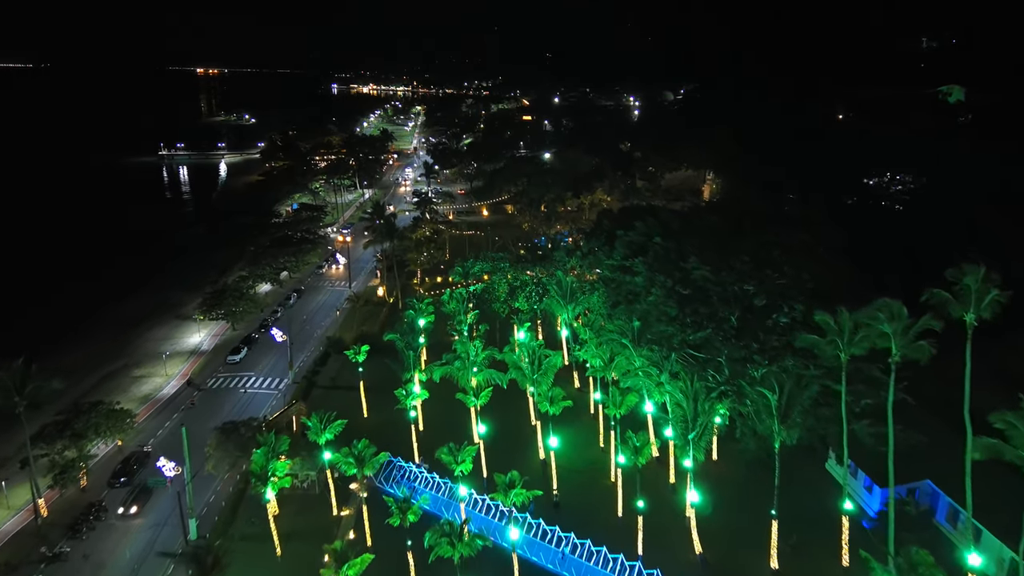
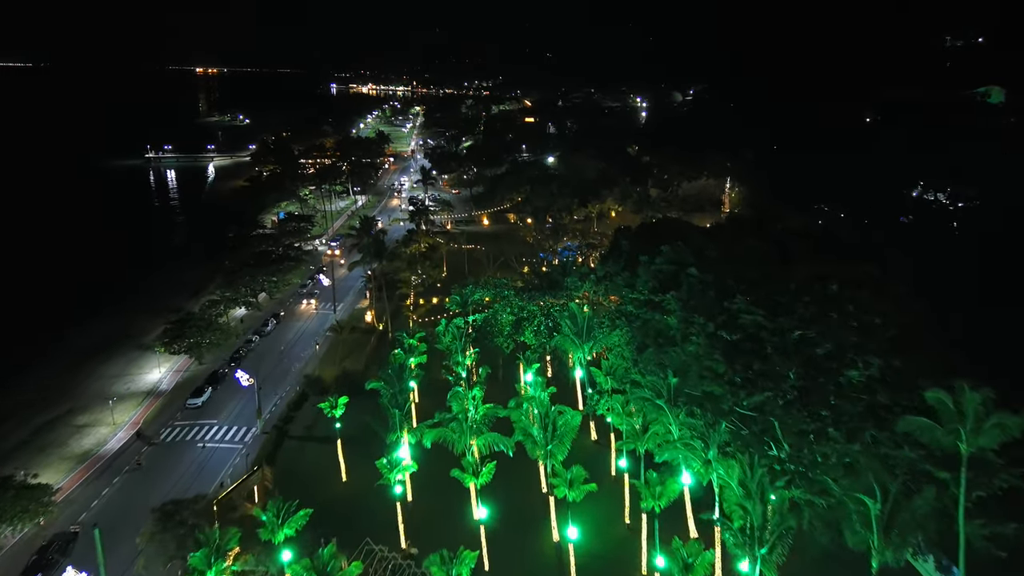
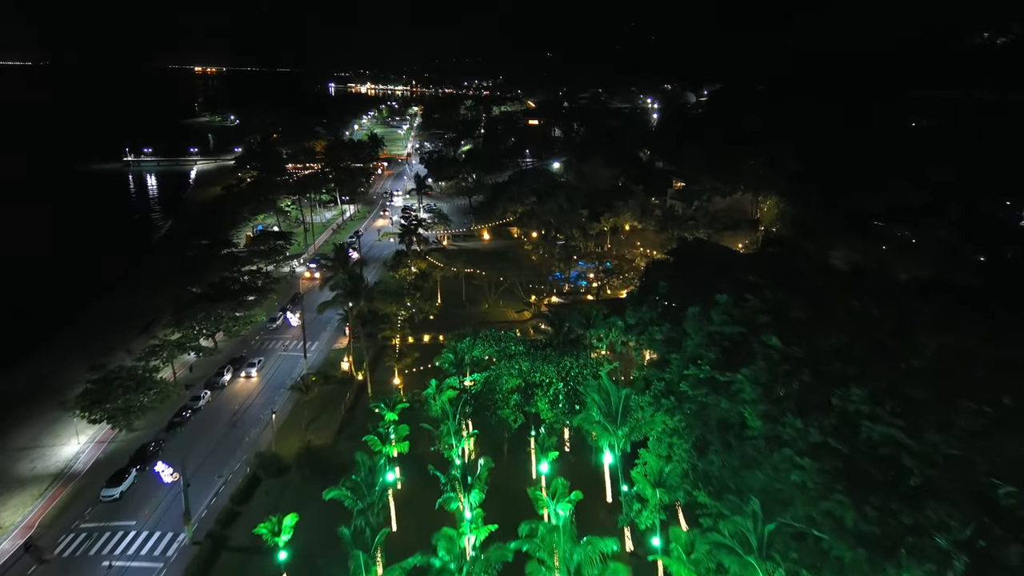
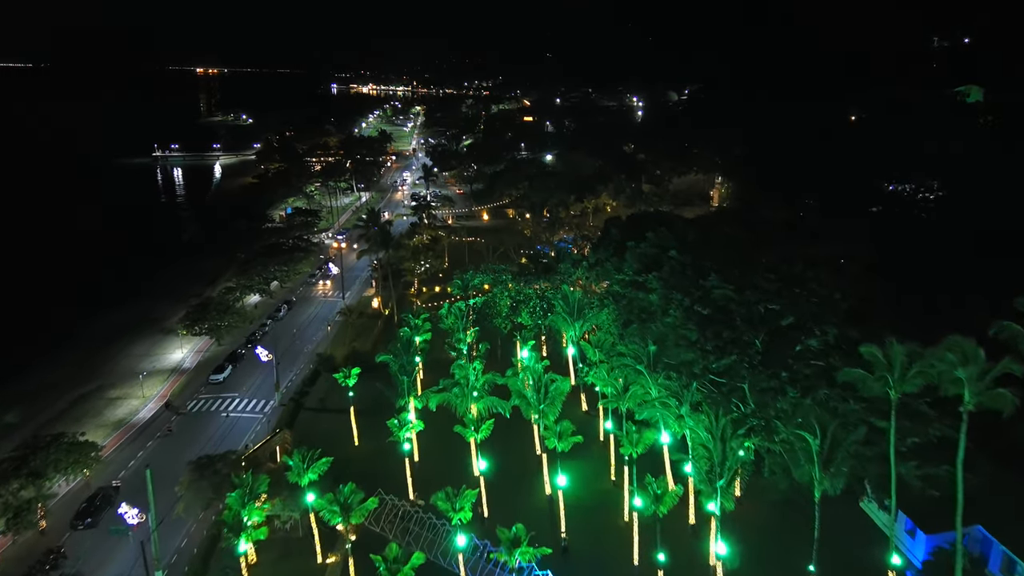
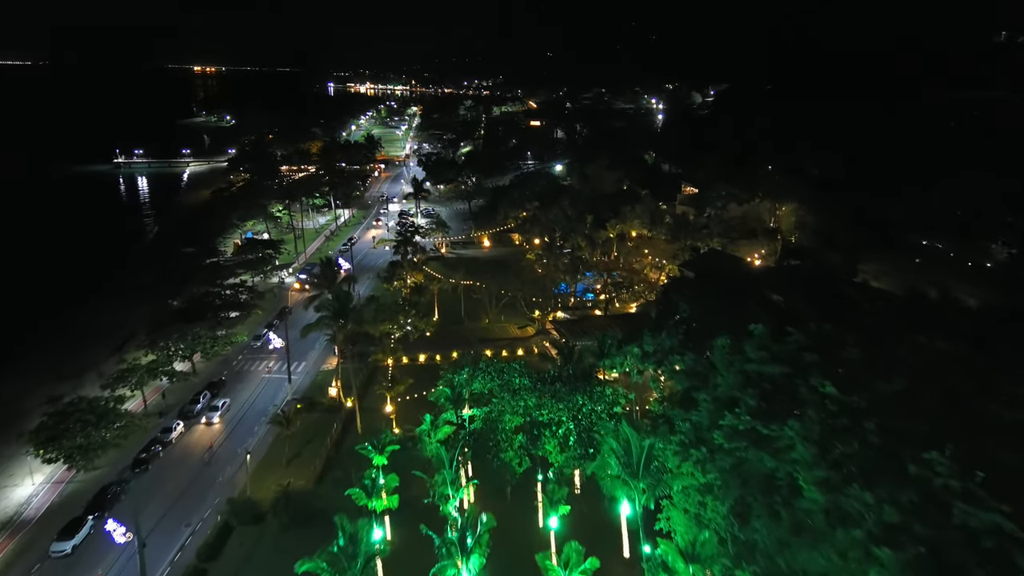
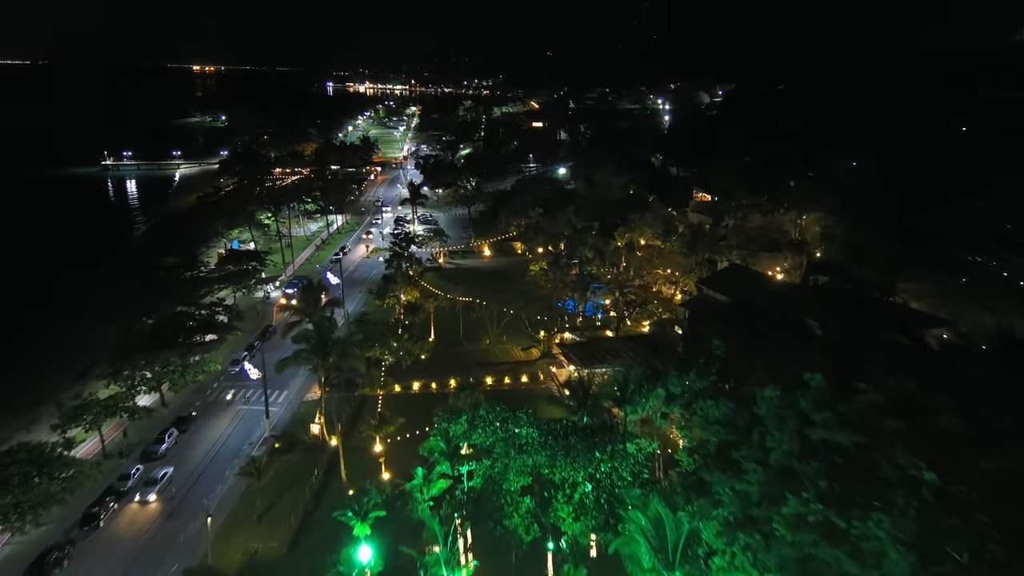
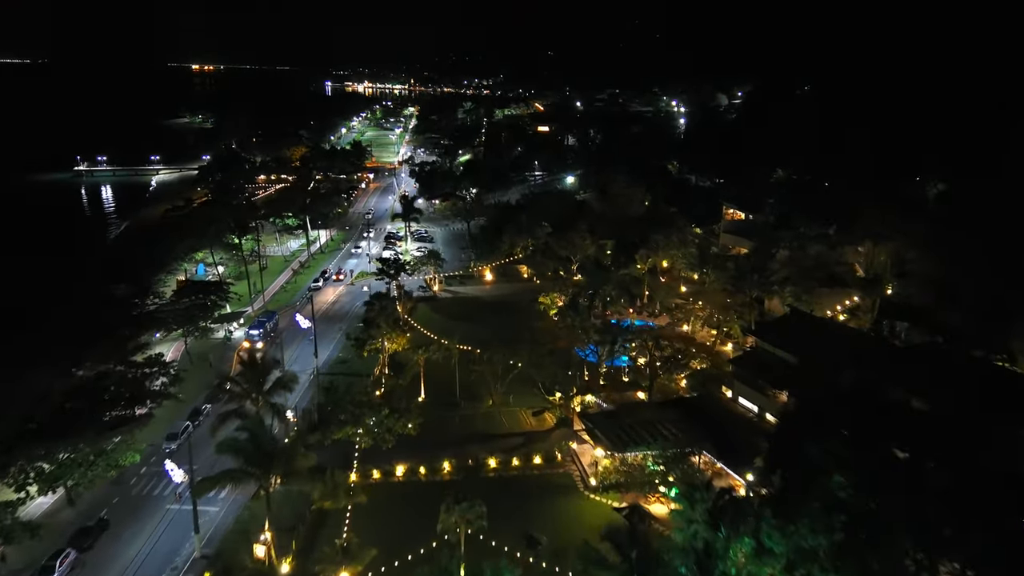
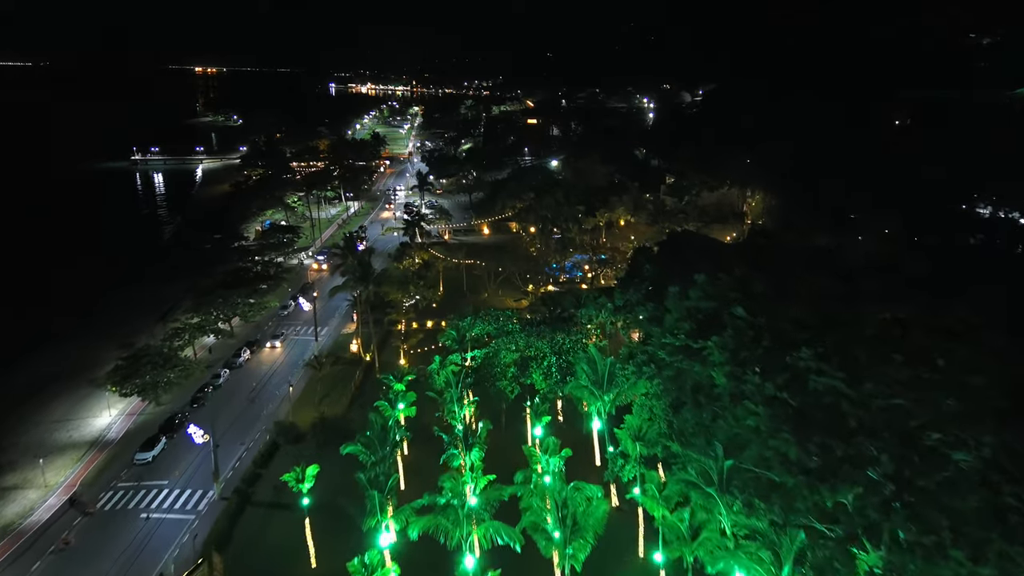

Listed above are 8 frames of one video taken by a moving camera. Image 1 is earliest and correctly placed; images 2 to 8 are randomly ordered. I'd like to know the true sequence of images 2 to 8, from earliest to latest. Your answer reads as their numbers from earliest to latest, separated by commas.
4, 2, 8, 3, 5, 6, 7
